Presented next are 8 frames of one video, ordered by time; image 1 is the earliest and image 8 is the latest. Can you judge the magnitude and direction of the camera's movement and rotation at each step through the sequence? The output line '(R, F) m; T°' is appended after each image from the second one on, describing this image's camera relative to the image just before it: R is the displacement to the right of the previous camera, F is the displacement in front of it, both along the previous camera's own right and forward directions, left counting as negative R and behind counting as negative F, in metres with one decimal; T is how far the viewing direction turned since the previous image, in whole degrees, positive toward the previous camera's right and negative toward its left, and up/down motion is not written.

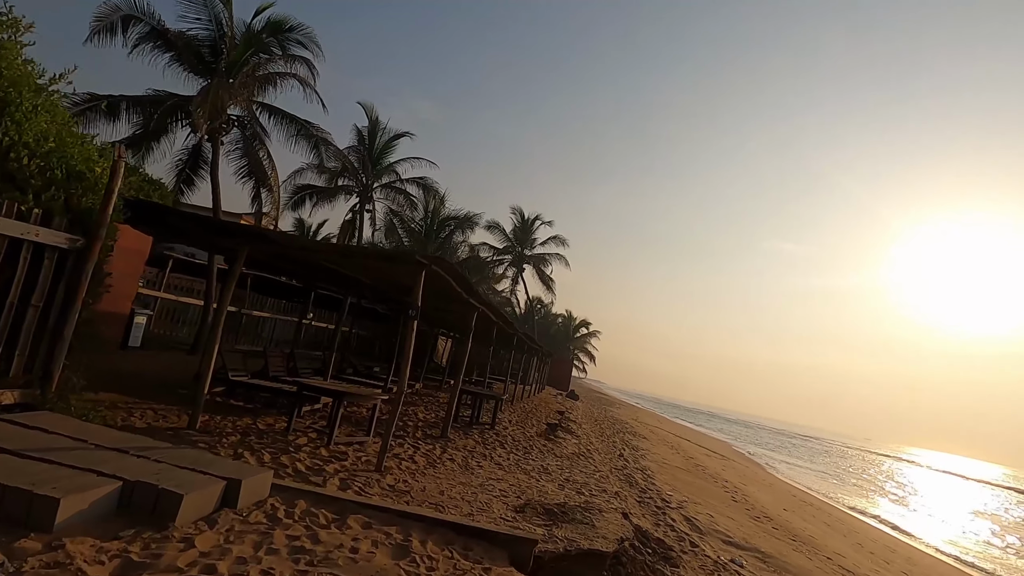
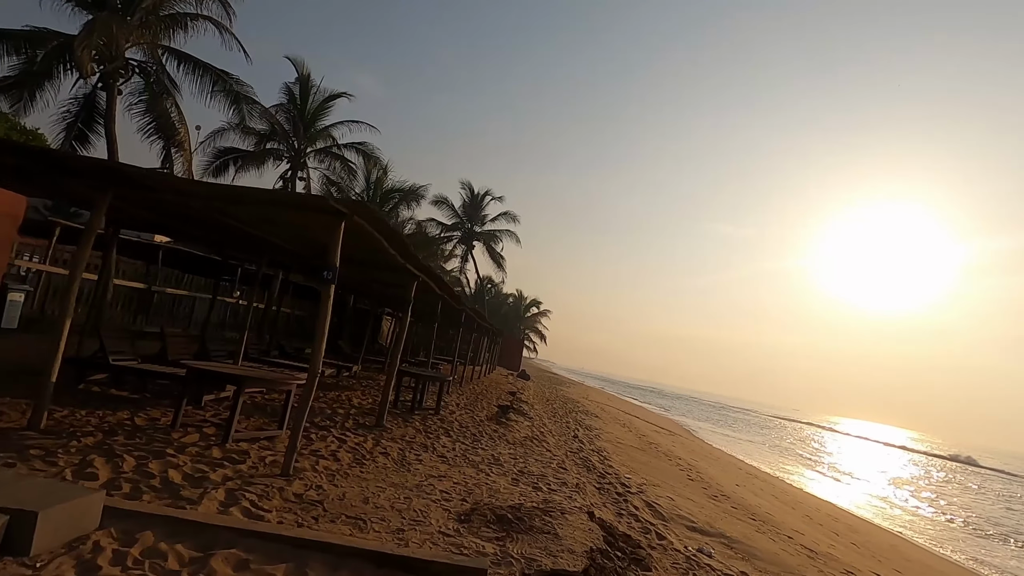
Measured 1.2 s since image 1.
(+0.1, +1.1) m; +5°
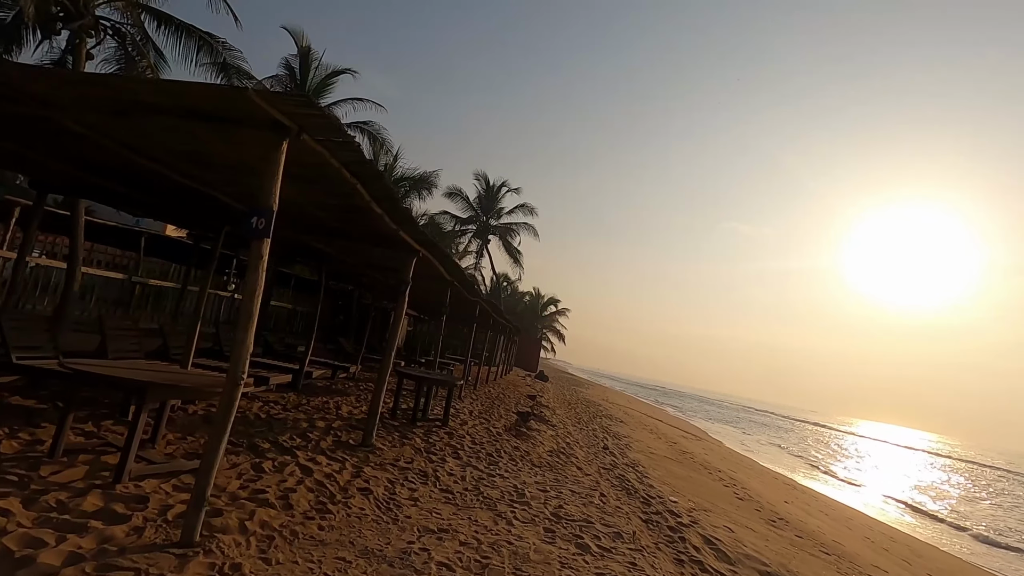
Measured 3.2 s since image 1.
(-0.1, +1.8) m; -2°
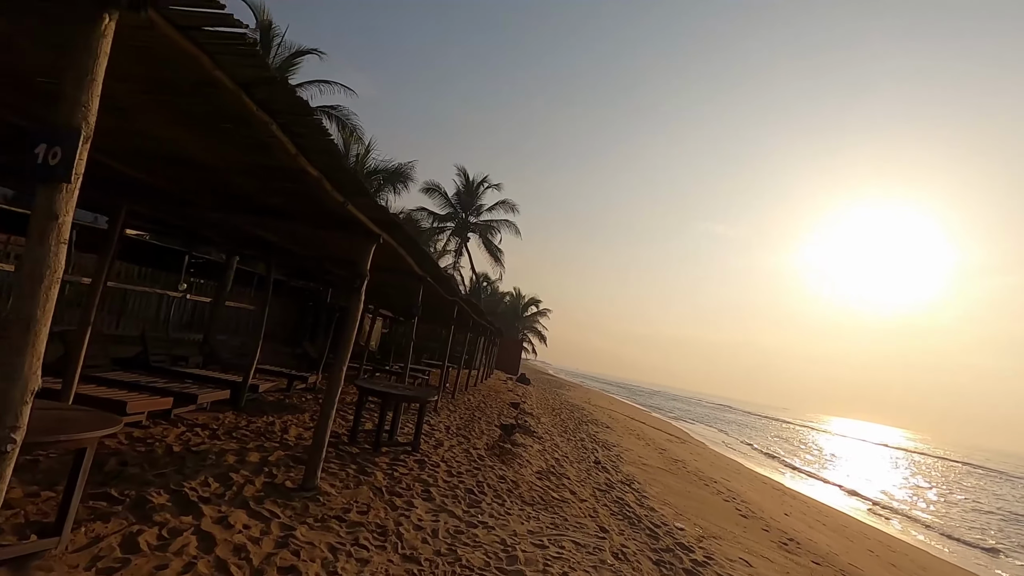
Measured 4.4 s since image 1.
(-0.1, +1.3) m; +2°
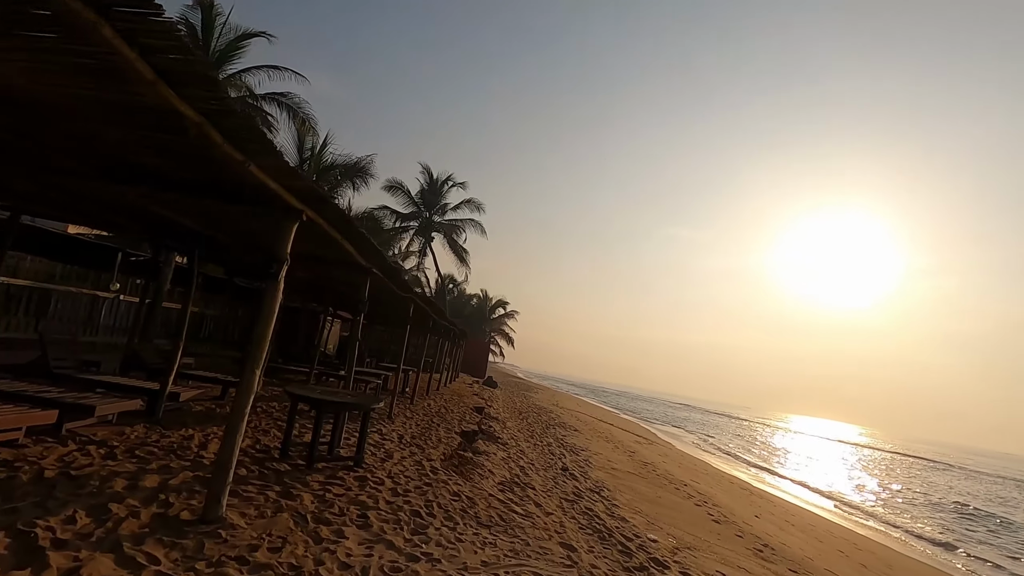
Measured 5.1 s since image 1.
(+0.1, +0.7) m; +3°
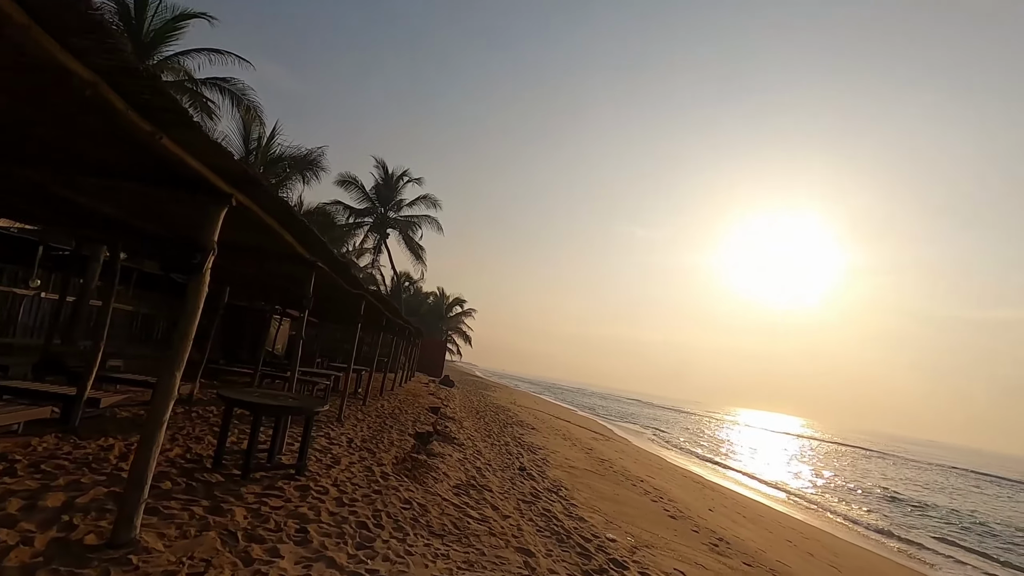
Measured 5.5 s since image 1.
(0.0, +0.3) m; +5°
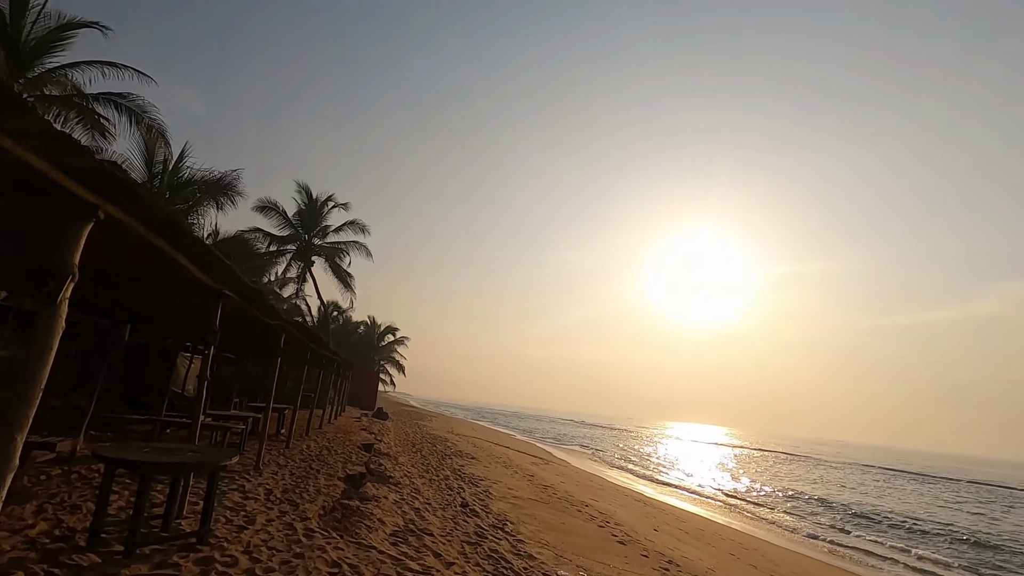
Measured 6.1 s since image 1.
(0.0, +0.5) m; +7°
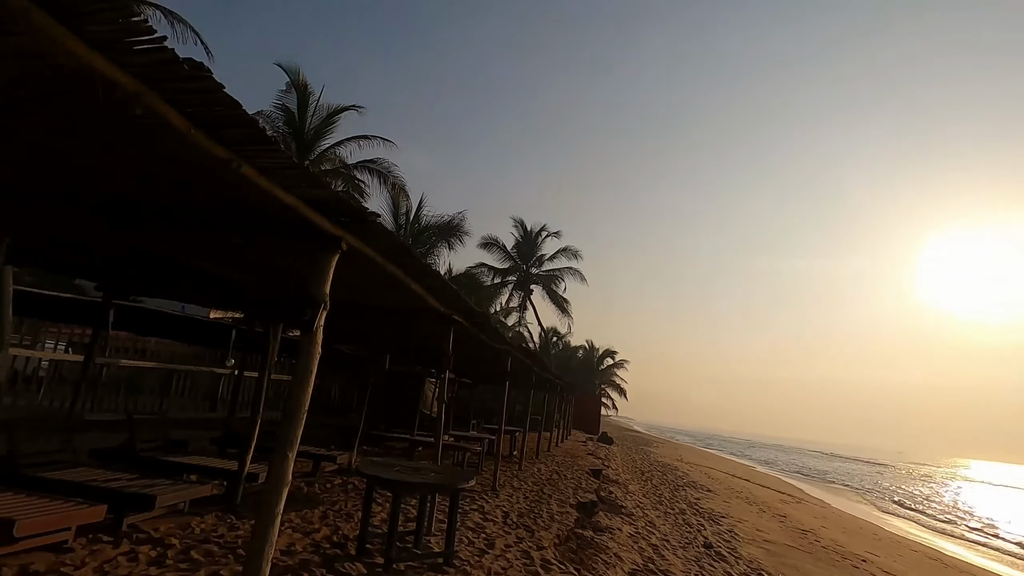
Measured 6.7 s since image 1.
(-0.2, +0.4) m; -23°
